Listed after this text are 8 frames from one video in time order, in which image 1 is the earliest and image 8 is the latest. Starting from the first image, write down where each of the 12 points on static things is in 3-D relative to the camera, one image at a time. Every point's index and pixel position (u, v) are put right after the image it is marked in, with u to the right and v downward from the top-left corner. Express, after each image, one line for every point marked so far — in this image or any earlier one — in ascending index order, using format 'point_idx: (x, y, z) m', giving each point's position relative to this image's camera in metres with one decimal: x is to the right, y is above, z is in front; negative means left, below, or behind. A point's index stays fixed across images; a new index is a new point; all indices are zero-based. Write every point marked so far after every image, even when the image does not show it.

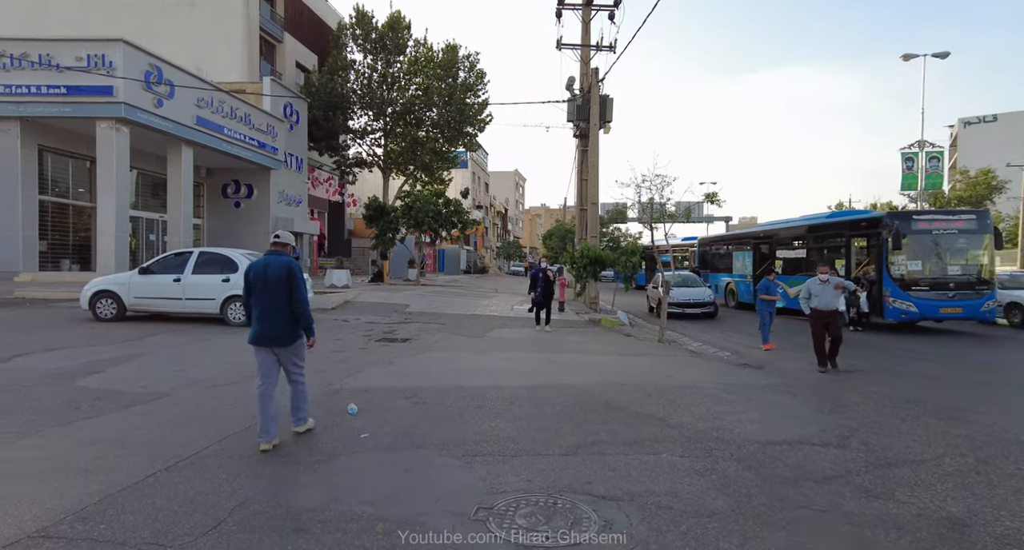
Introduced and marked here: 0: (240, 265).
0: (-5.6, +0.2, +11.6) m
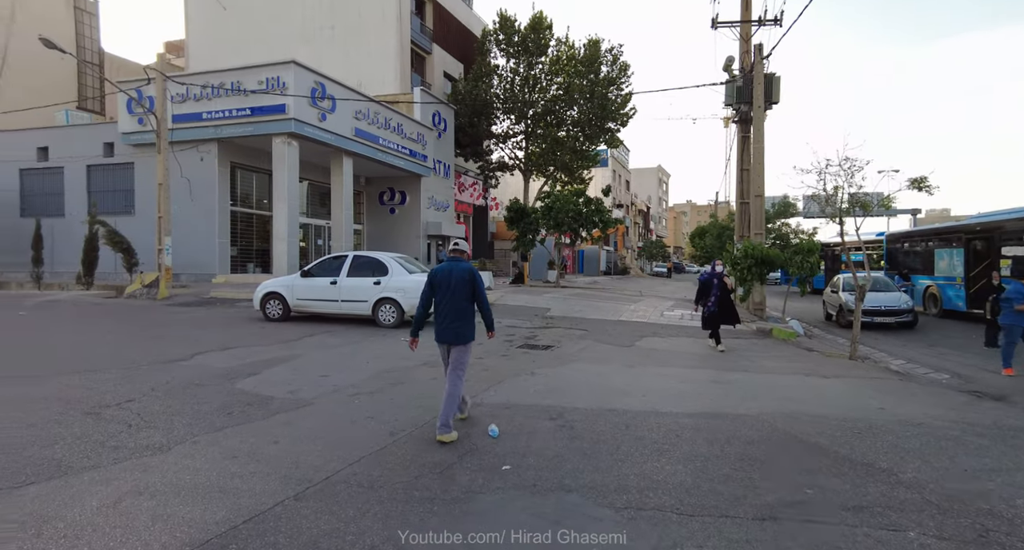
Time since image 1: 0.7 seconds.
0: (-2.6, +0.1, +11.8) m
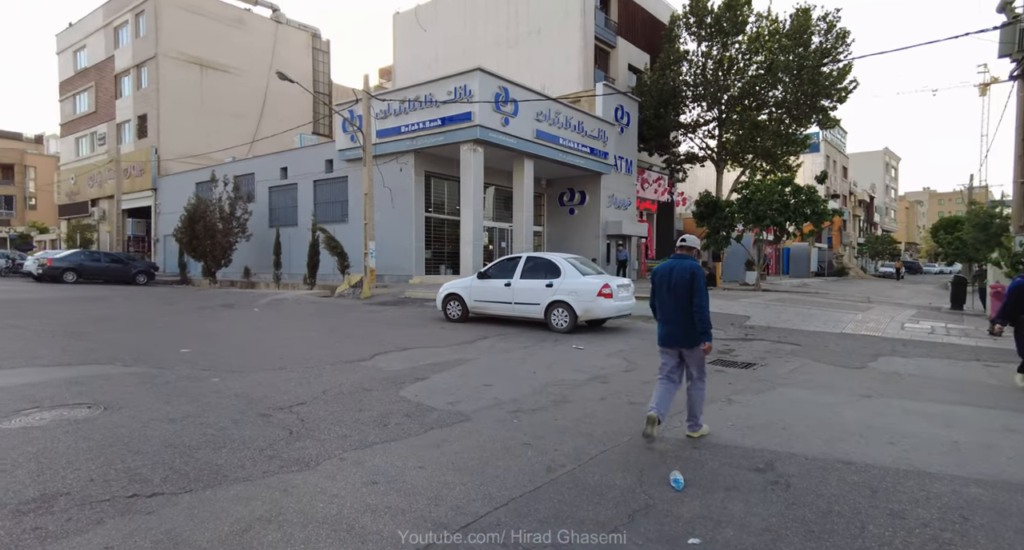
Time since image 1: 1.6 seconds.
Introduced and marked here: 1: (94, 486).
0: (+1.1, +0.1, +11.1) m
1: (-2.6, -1.3, +3.5) m
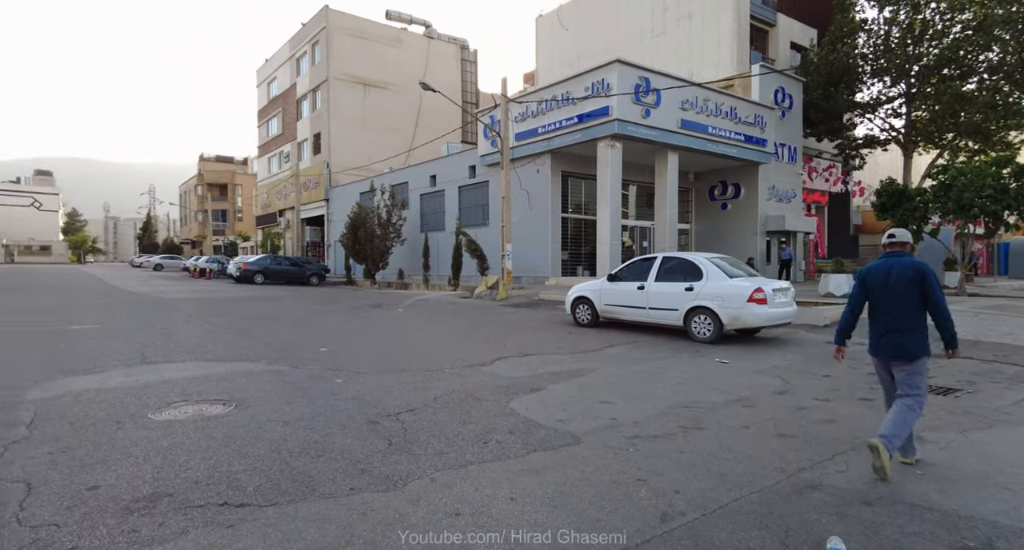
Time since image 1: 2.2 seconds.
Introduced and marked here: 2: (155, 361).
0: (+3.5, +0.1, +10.0) m
1: (-2.0, -1.4, +3.5) m
2: (-4.9, -1.2, +7.7) m
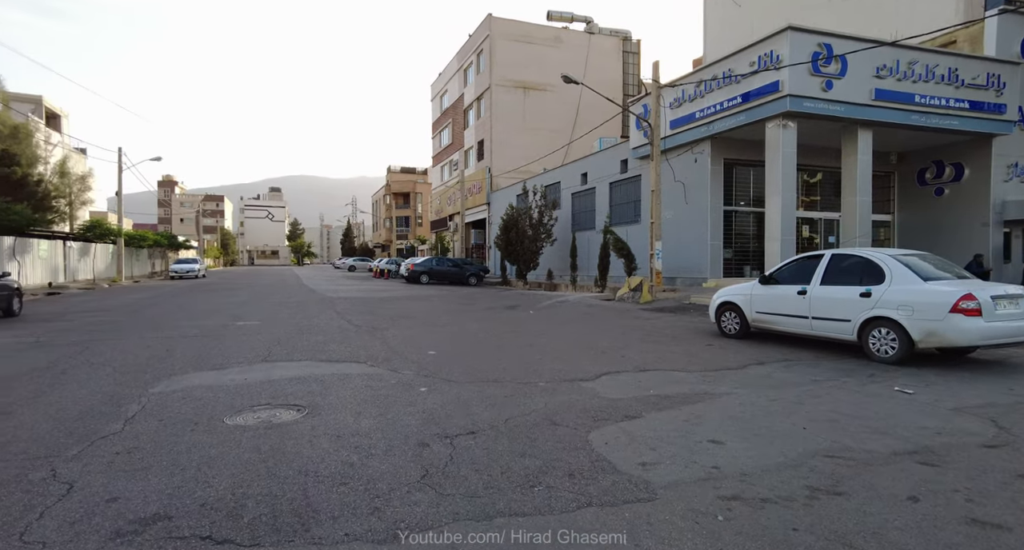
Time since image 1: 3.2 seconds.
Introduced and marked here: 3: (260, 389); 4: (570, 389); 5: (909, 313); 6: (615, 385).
0: (+5.3, 0.0, +7.8) m
1: (-1.9, -1.4, +3.3) m
2: (-3.4, -1.2, +8.1) m
3: (-2.9, -1.3, +6.3) m
4: (+0.7, -1.3, +6.3) m
5: (+5.3, -0.5, +7.4) m
6: (+1.2, -1.3, +6.5) m
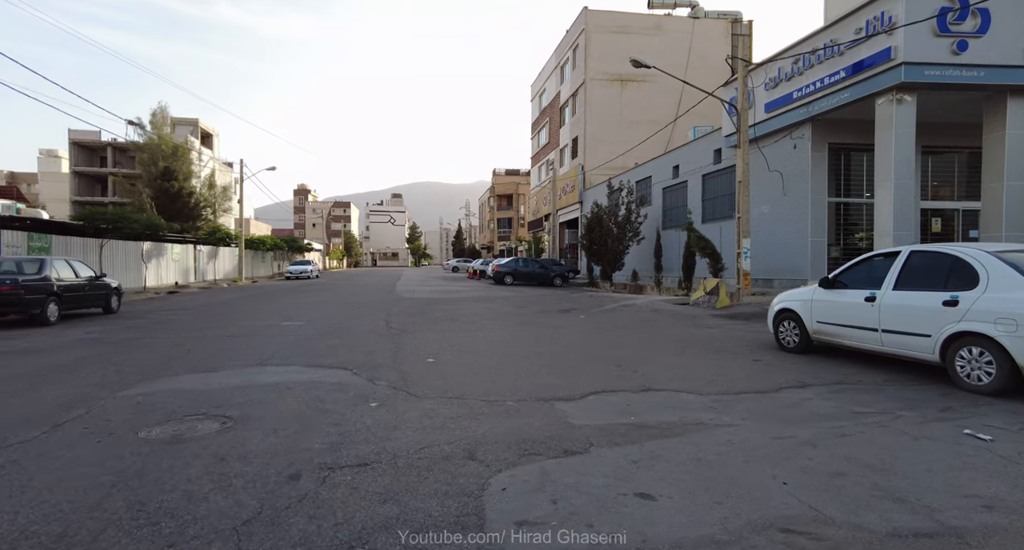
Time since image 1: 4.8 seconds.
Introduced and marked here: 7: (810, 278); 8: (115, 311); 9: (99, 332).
0: (+5.1, 0.0, +5.9) m
1: (-2.9, -1.4, +2.9) m
2: (-3.4, -1.3, +8.0) m
3: (-3.2, -1.3, +6.1) m
4: (+0.2, -1.3, +5.4) m
5: (+4.9, -0.5, +5.5) m
6: (+0.8, -1.3, +5.5) m
7: (+10.2, 0.0, +19.2) m
8: (-11.0, -1.0, +15.3) m
9: (-8.7, -1.2, +11.6) m
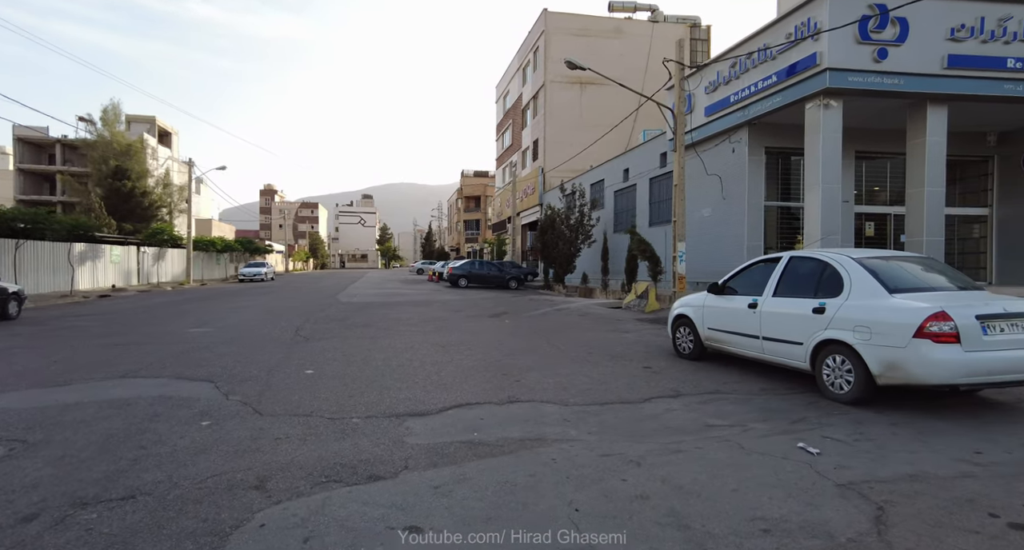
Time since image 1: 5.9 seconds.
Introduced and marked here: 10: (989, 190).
0: (+3.6, -0.1, +5.8) m
1: (-4.2, -1.5, +2.5) m
2: (-5.0, -1.4, +7.5) m
3: (-4.8, -1.4, +5.6) m
4: (-1.3, -1.4, +5.1) m
5: (+3.5, -0.6, +5.4) m
6: (-0.7, -1.4, +5.2) m
7: (+8.1, -0.1, +19.3) m
8: (-12.9, -1.1, +14.4) m
9: (-10.4, -1.3, +10.9) m
10: (+16.9, +3.2, +20.3) m
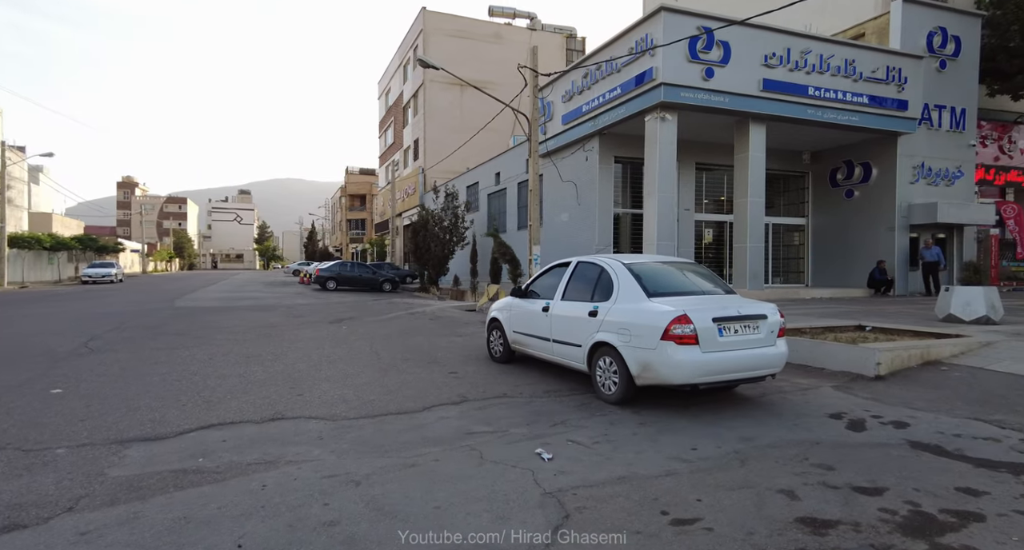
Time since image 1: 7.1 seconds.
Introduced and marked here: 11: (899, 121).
0: (+1.2, -0.1, +6.0) m
1: (-5.8, -1.5, +1.2) m
2: (-7.6, -1.4, +6.0) m
3: (-6.9, -1.4, +4.2) m
4: (-3.4, -1.4, +4.4) m
5: (+1.2, -0.6, +5.6) m
6: (-2.9, -1.4, +4.6) m
7: (+3.1, -0.2, +20.1) m
8: (-16.6, -1.2, +11.3) m
9: (-13.5, -1.3, +8.3) m
10: (+11.6, +3.1, +22.7) m
11: (+12.8, +5.3, +18.9) m
